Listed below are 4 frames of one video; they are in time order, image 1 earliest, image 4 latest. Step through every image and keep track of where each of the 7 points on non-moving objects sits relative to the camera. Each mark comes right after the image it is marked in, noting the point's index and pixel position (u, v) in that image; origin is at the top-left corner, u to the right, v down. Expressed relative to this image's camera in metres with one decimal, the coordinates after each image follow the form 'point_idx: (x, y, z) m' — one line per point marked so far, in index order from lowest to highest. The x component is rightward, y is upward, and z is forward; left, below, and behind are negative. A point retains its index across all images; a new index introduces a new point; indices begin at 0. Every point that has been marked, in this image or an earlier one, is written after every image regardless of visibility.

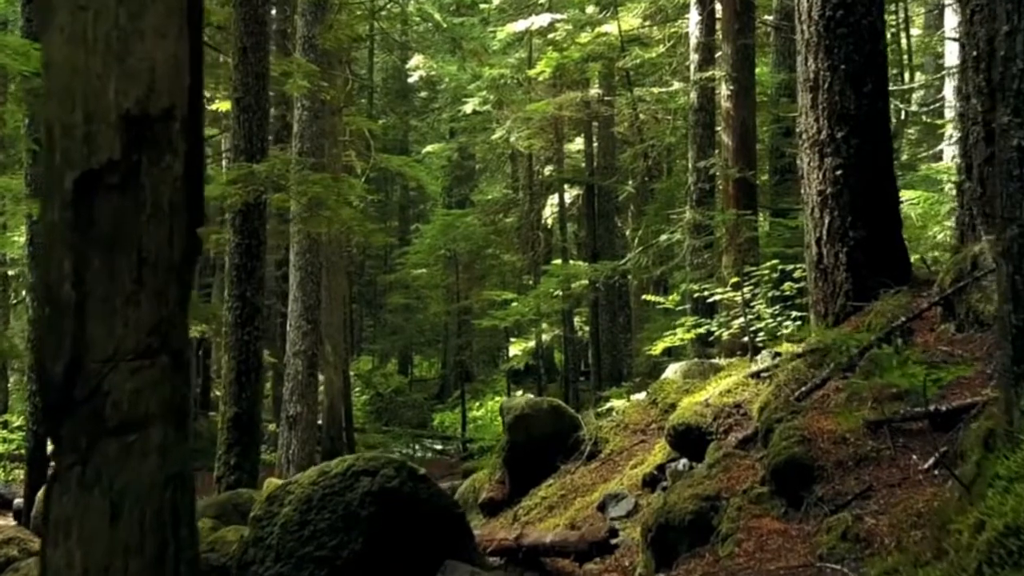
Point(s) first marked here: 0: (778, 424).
0: (+1.3, -0.7, +4.4) m
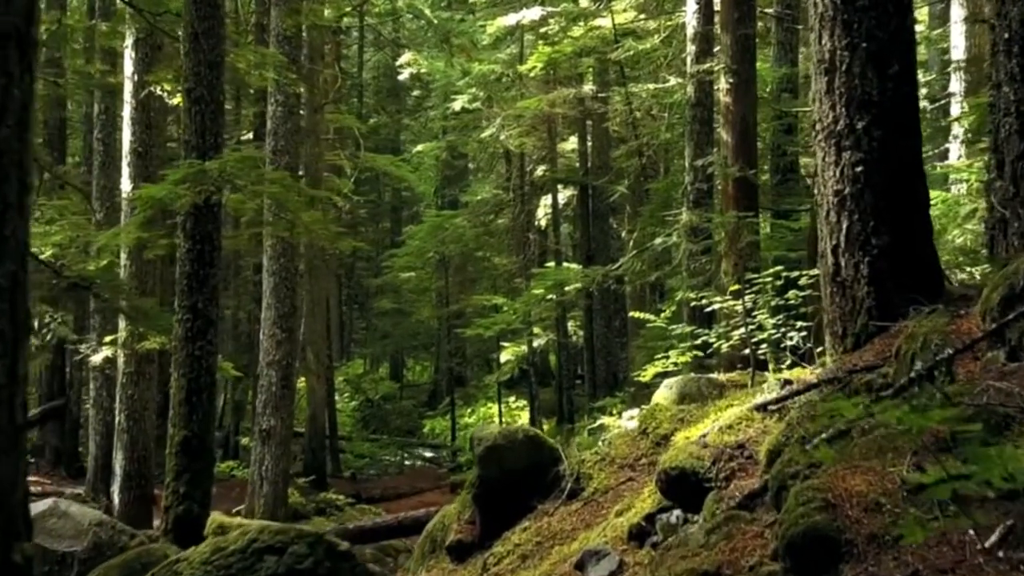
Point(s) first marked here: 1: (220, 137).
0: (+1.2, -0.8, +3.6) m
1: (-2.7, +1.4, +8.3) m
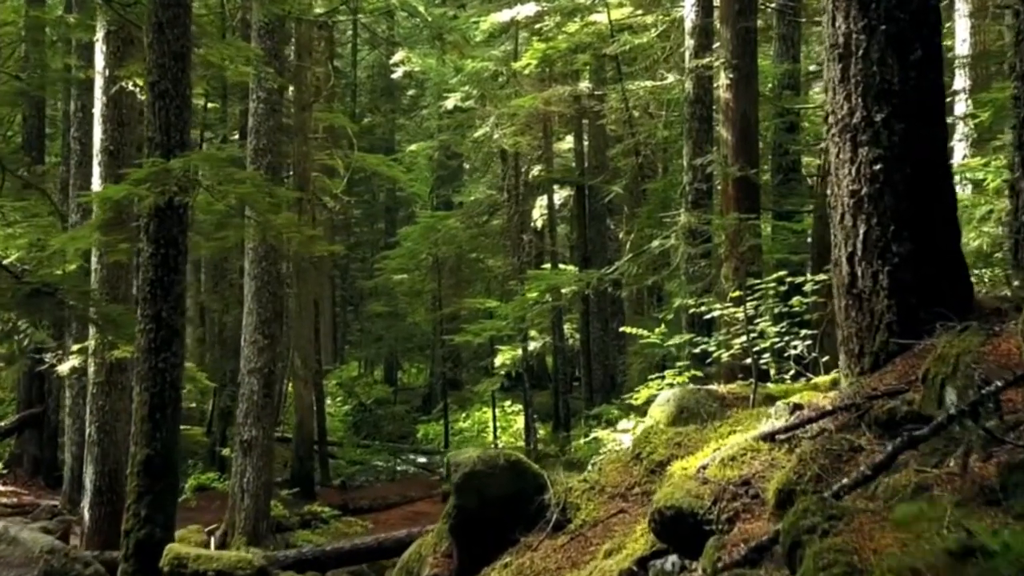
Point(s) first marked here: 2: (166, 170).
0: (+1.0, -0.8, +3.1) m
1: (-2.9, +1.4, +7.8) m
2: (-2.8, +1.0, +7.3) m
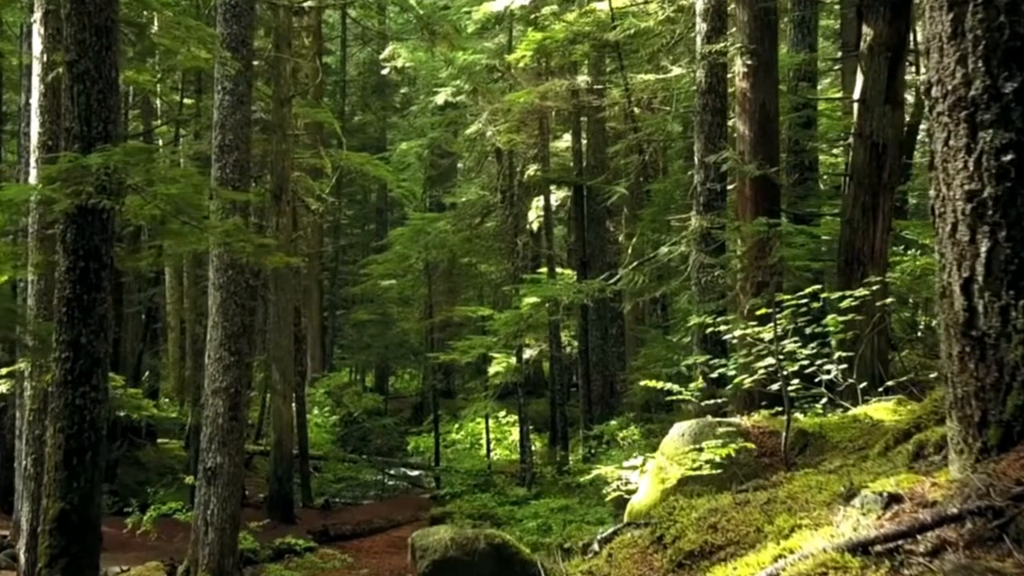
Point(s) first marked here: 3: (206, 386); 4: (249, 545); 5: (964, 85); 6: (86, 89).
0: (+1.0, -1.0, +1.9) m
1: (-3.0, +1.2, +6.6) m
2: (-2.9, +0.8, +6.1) m
3: (-4.1, -1.3, +11.9) m
4: (-3.8, -3.8, +13.0) m
5: (+1.5, +0.7, +3.0) m
6: (-3.1, +1.4, +6.4) m
